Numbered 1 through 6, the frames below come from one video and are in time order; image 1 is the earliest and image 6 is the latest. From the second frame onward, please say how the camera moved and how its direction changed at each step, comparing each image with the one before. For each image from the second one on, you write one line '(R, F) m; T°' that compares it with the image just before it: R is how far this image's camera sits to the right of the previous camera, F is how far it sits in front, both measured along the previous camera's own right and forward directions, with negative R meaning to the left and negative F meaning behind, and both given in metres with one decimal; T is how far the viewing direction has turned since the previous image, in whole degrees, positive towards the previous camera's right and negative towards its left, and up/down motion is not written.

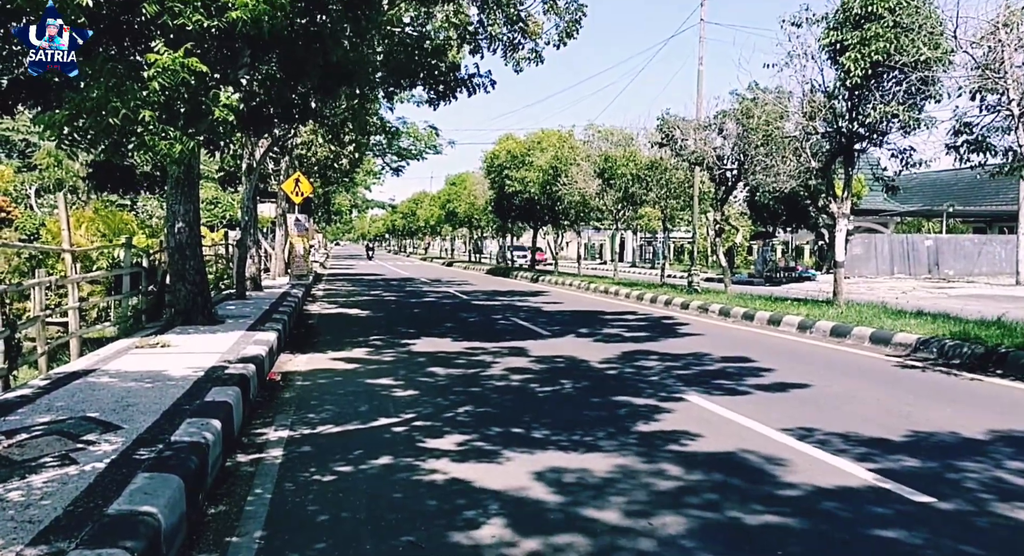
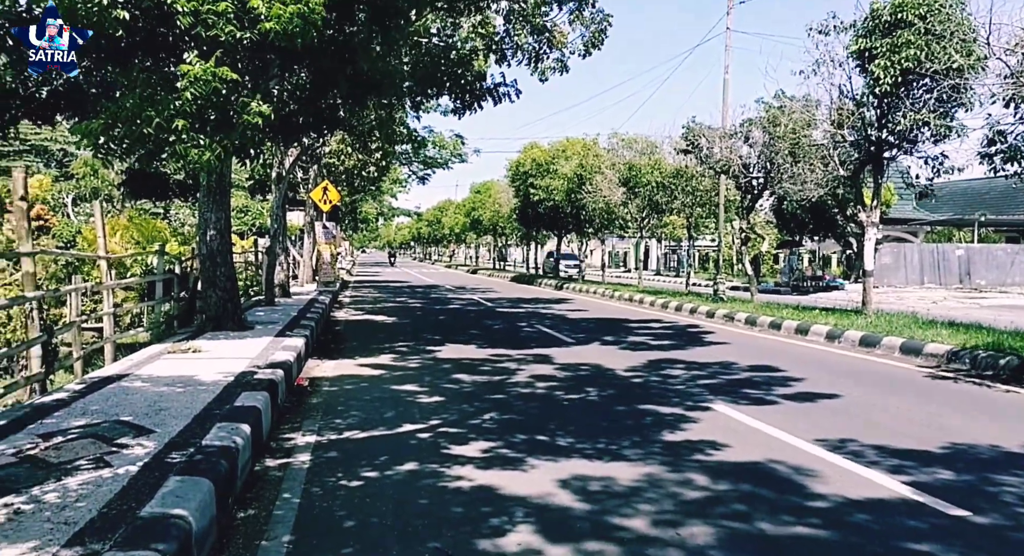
(0.0, 0.0) m; -2°
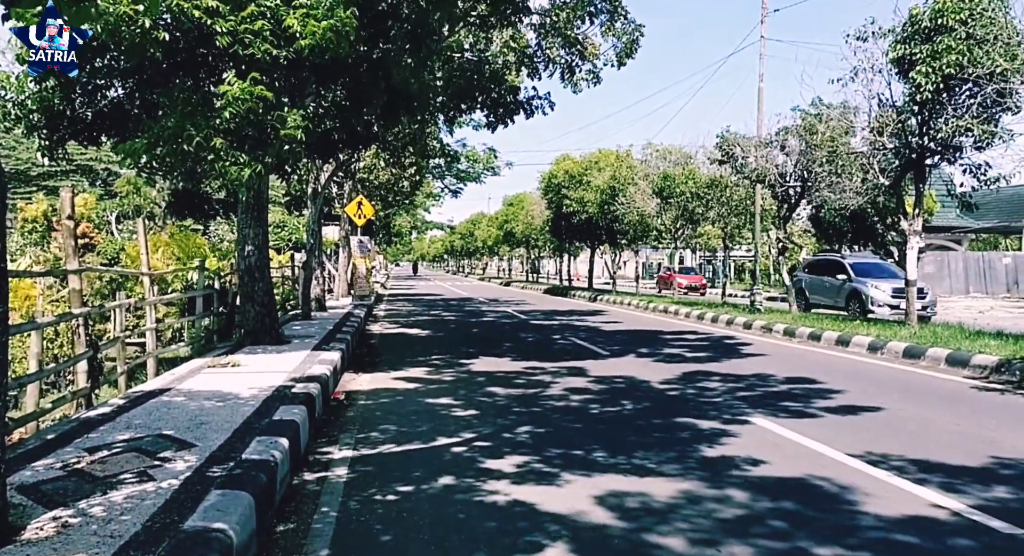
(0.0, 0.0) m; -2°
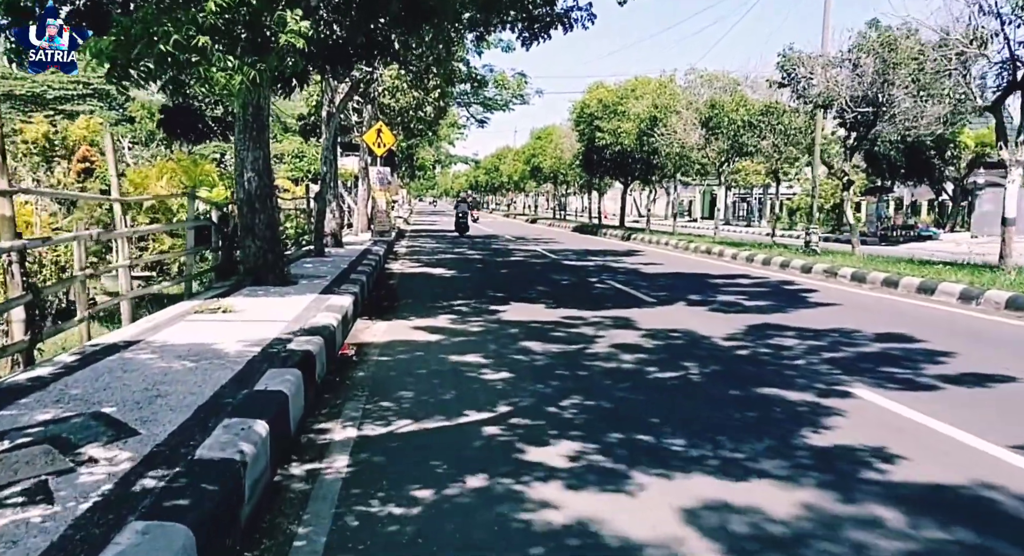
(-0.2, +1.6) m; -2°
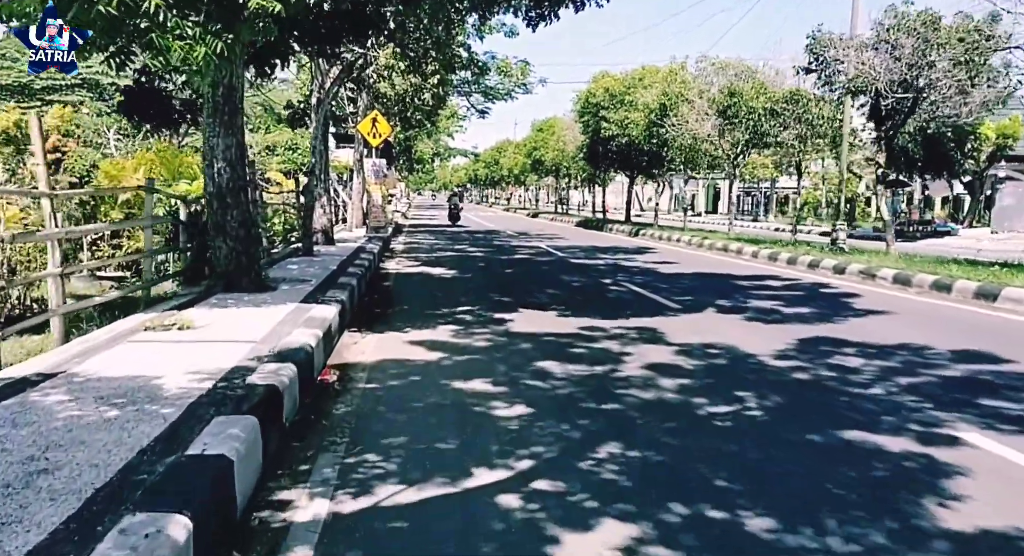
(-0.1, +1.3) m; 0°
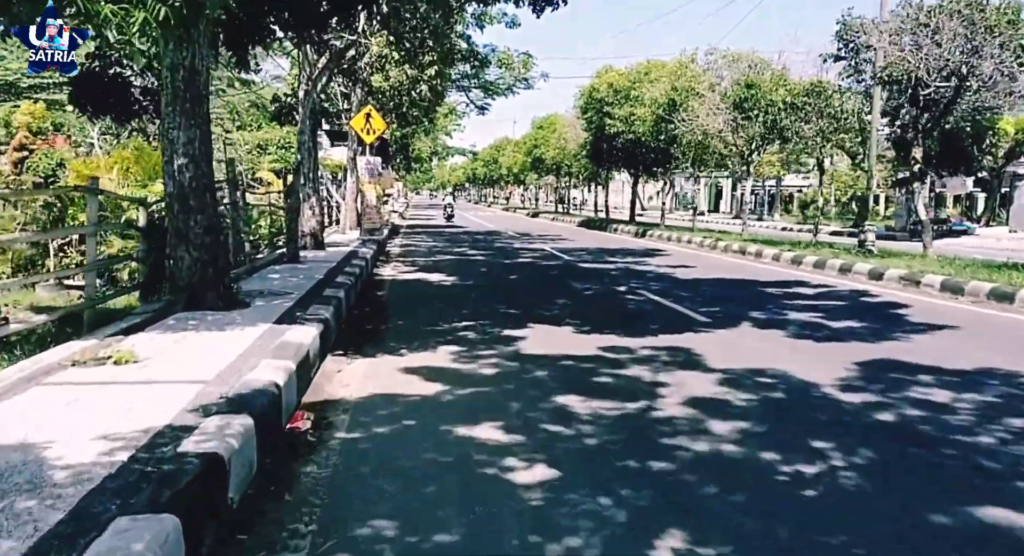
(-0.1, +1.3) m; 0°
